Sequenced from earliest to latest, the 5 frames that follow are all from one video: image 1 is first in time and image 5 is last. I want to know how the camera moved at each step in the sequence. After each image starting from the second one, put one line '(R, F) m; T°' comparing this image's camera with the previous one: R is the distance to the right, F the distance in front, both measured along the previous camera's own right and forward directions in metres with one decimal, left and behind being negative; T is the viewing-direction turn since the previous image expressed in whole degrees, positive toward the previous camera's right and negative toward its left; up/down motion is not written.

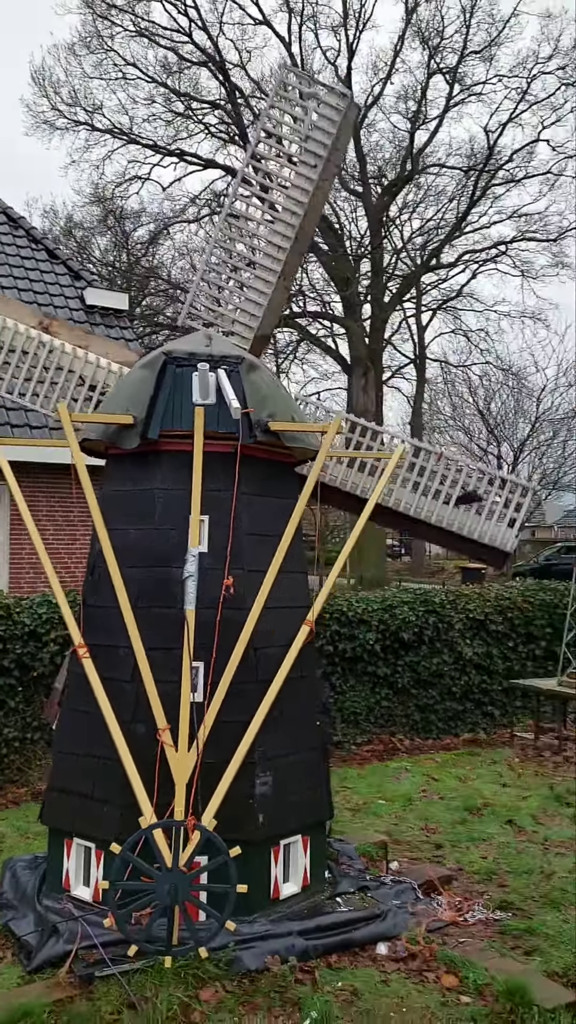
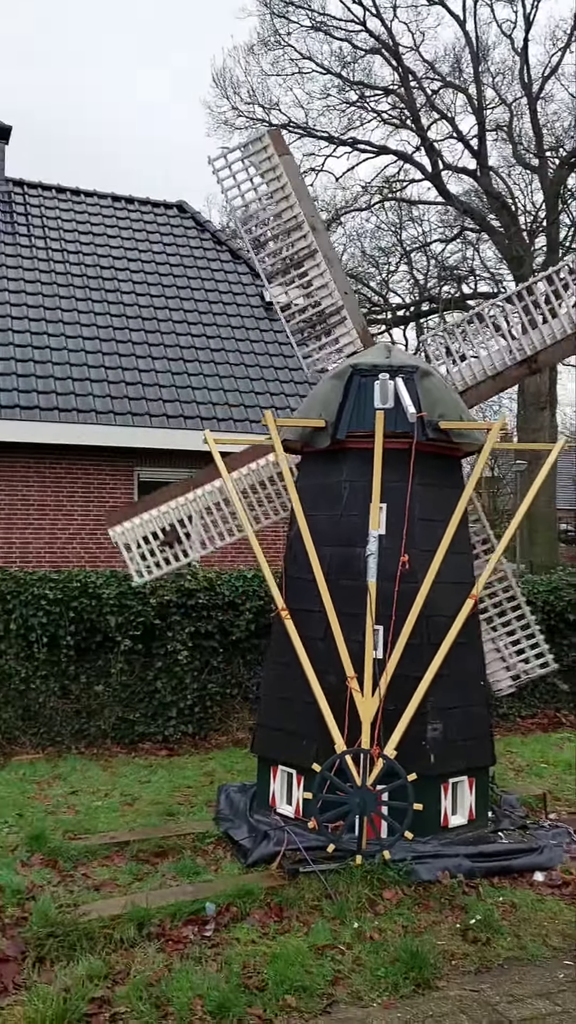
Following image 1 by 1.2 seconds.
(0.0, -0.8) m; -11°
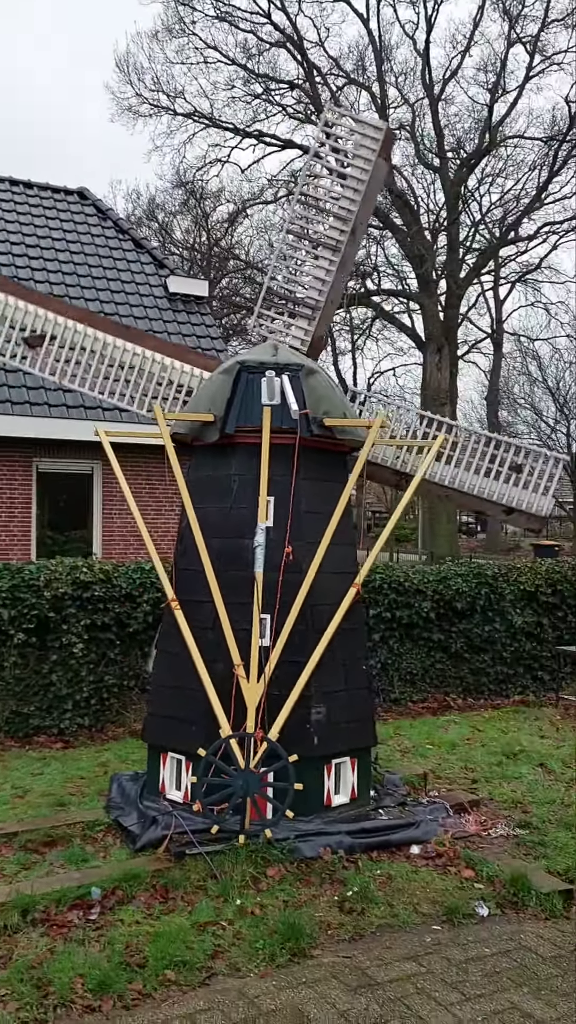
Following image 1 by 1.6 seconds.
(+0.1, -0.1) m; +6°
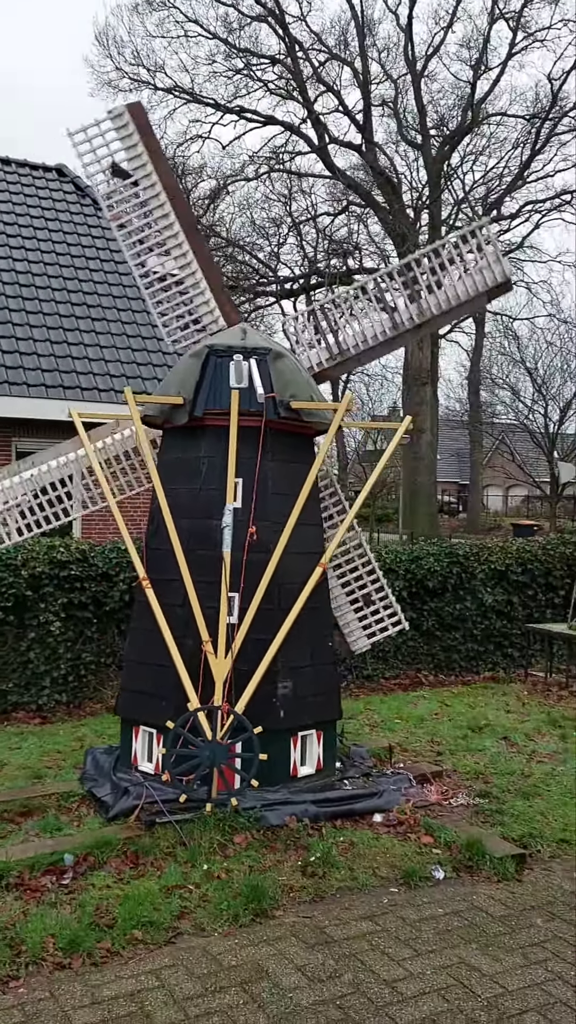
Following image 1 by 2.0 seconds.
(+0.1, -0.2) m; +1°
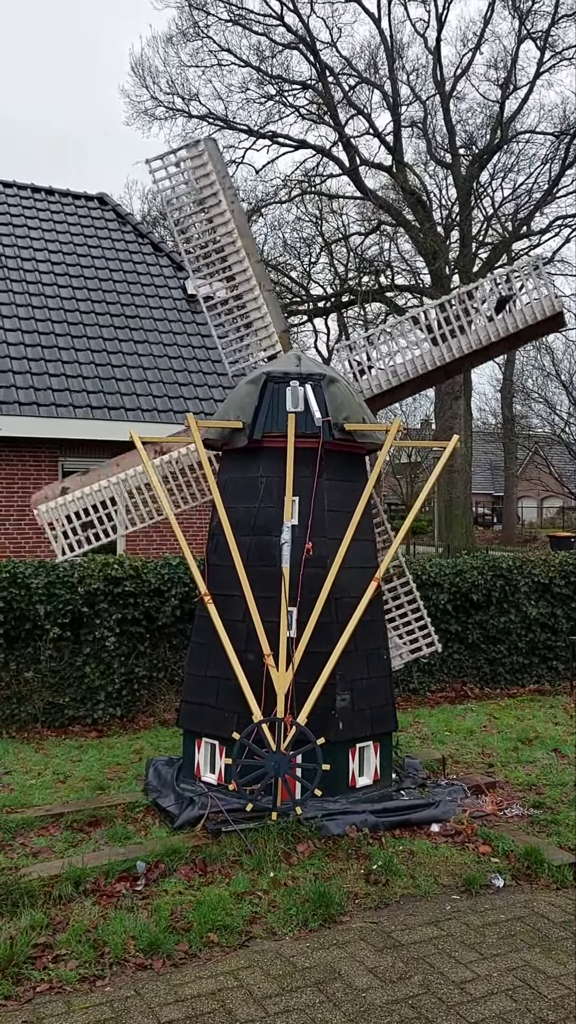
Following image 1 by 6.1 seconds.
(-0.2, -0.2) m; -2°
